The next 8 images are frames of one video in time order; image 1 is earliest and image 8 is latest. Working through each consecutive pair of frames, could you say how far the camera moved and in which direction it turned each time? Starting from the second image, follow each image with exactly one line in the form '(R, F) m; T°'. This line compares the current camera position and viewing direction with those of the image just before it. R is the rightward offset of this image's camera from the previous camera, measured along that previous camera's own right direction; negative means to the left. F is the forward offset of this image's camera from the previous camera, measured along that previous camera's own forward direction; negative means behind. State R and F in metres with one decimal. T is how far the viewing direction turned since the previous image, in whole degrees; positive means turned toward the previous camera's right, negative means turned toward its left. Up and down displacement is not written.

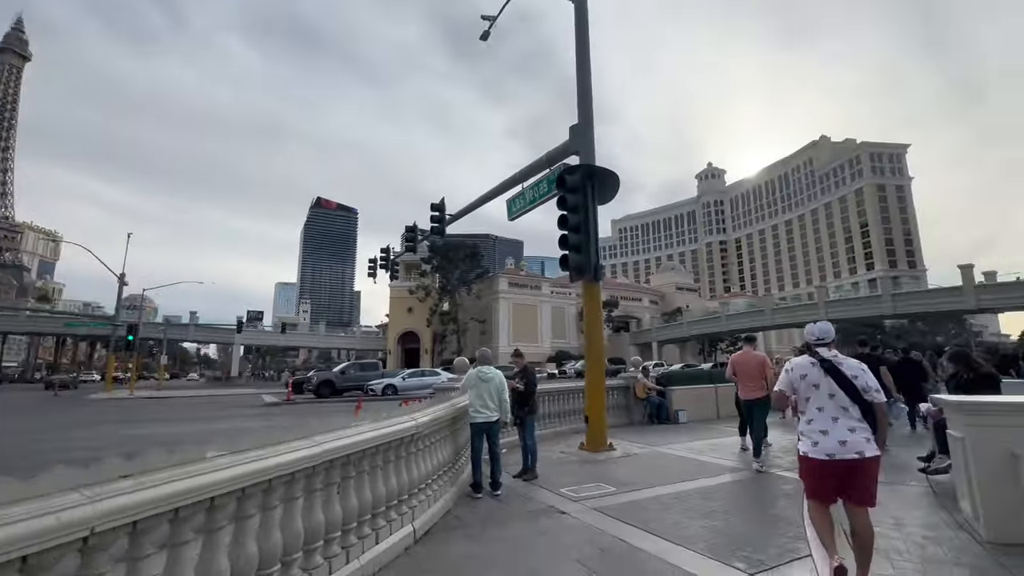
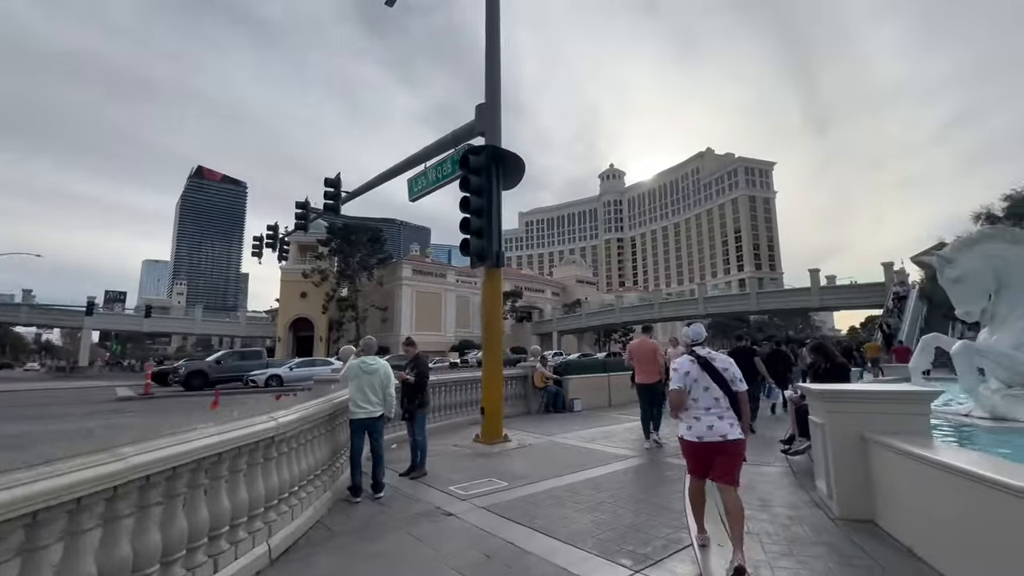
(+0.2, +0.4) m; +12°
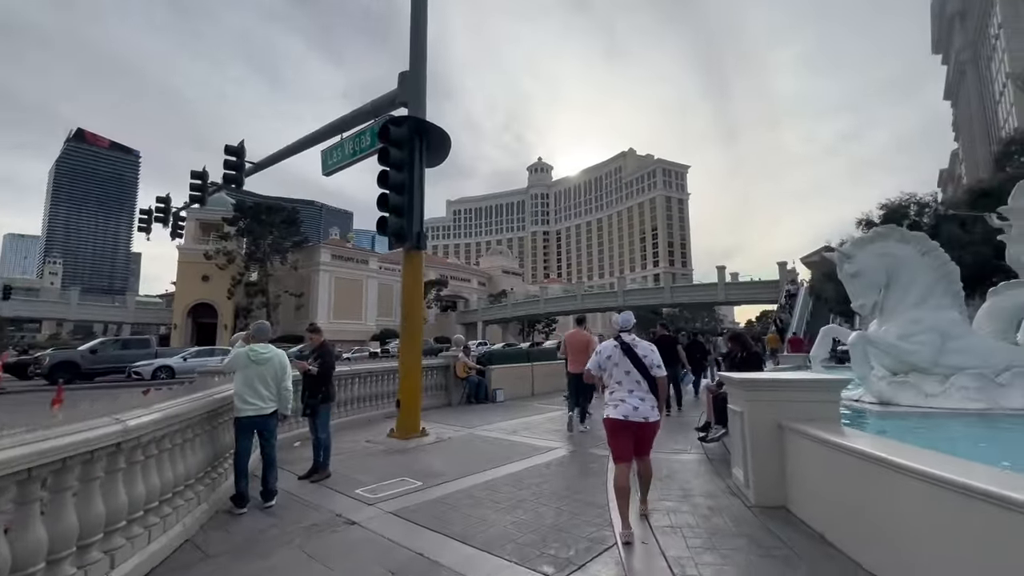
(+0.1, +0.5) m; +9°
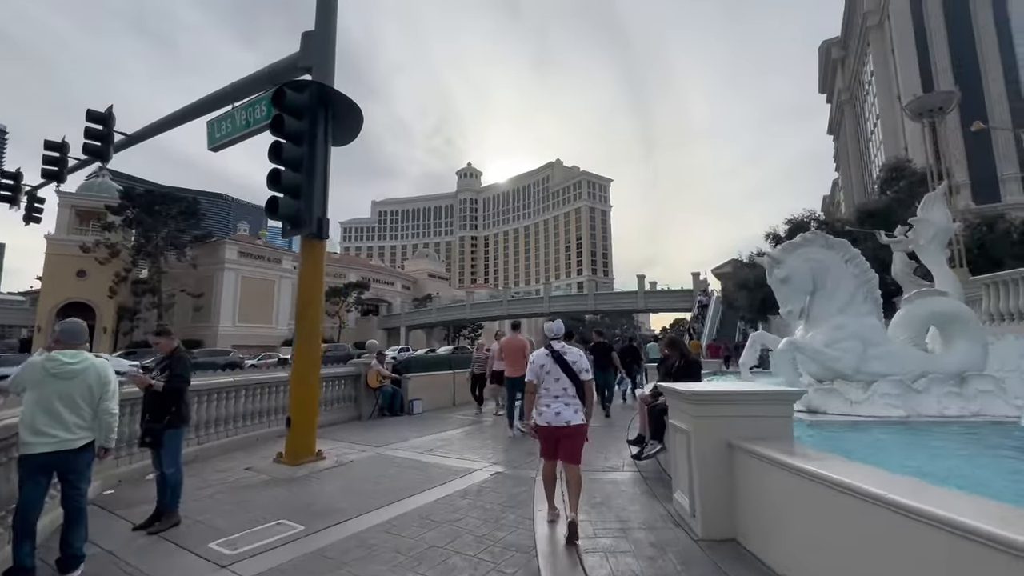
(+0.1, +0.9) m; +9°
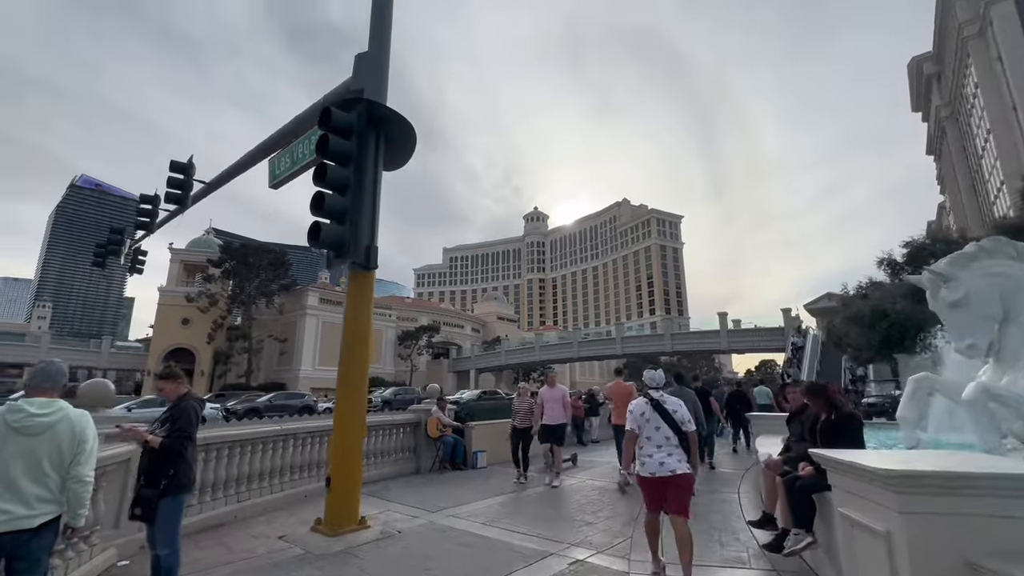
(-0.1, +1.1) m; -8°
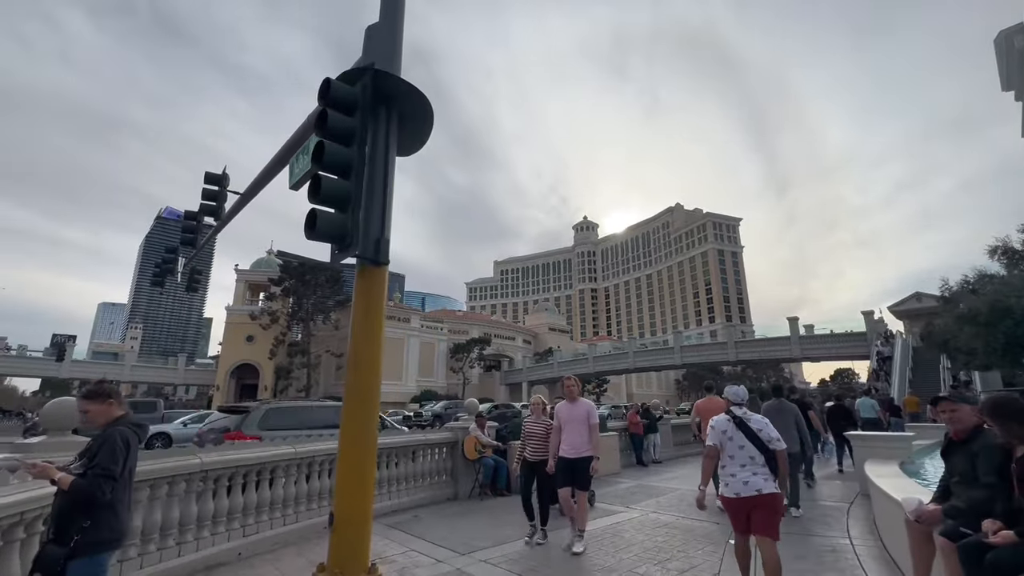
(+0.2, +1.1) m; -6°
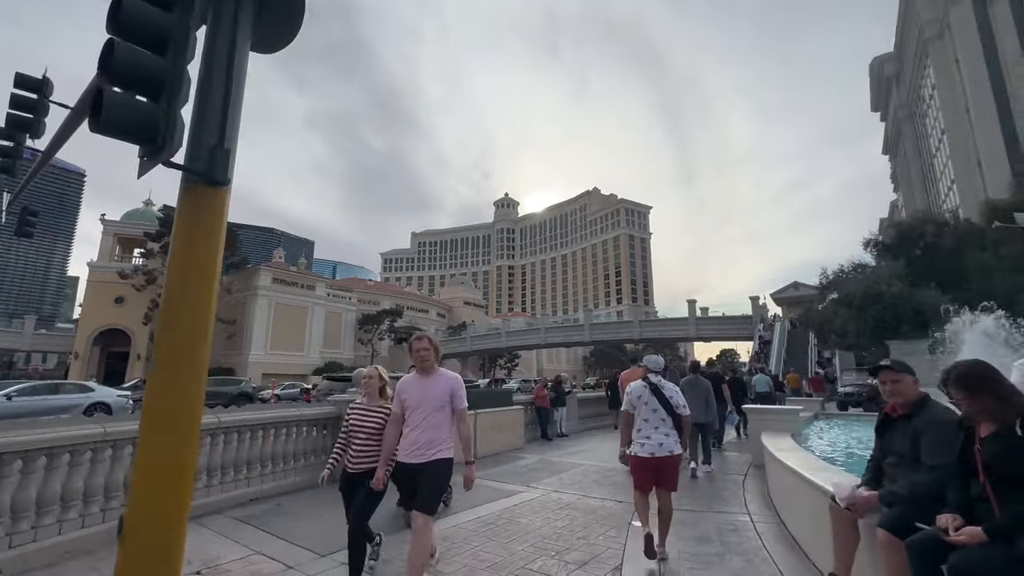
(+0.3, +1.0) m; +10°
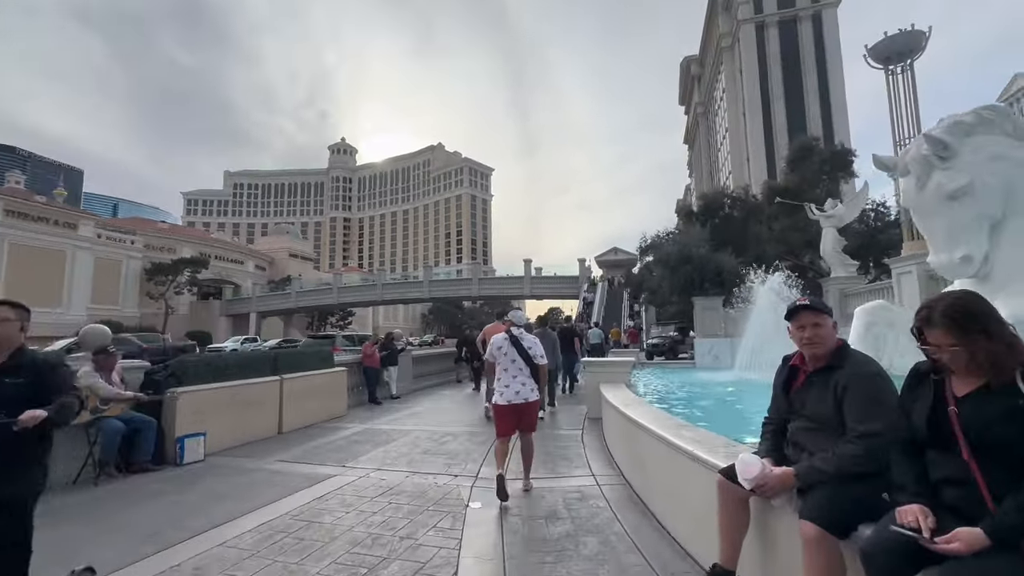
(+0.3, +1.3) m; +20°
